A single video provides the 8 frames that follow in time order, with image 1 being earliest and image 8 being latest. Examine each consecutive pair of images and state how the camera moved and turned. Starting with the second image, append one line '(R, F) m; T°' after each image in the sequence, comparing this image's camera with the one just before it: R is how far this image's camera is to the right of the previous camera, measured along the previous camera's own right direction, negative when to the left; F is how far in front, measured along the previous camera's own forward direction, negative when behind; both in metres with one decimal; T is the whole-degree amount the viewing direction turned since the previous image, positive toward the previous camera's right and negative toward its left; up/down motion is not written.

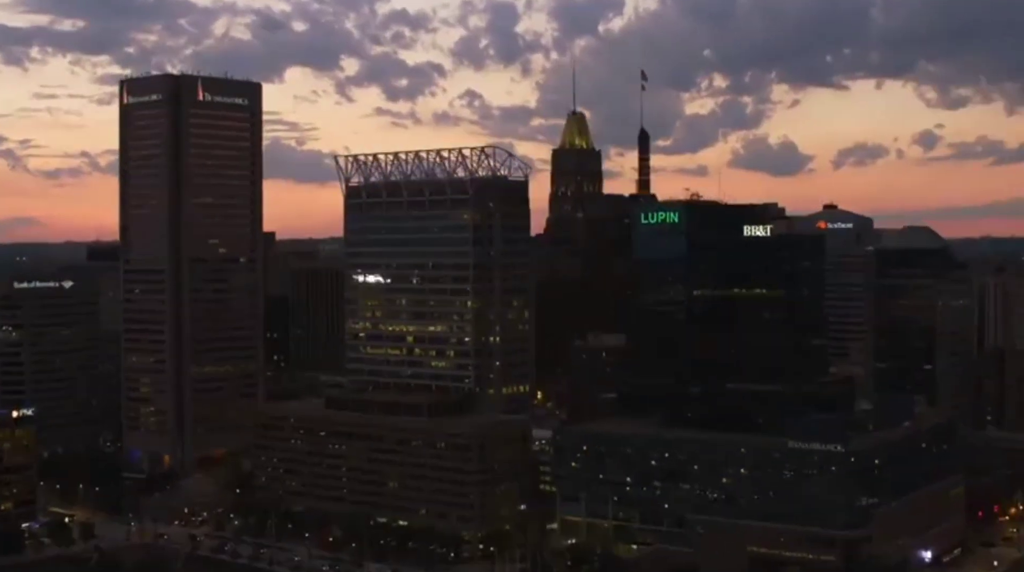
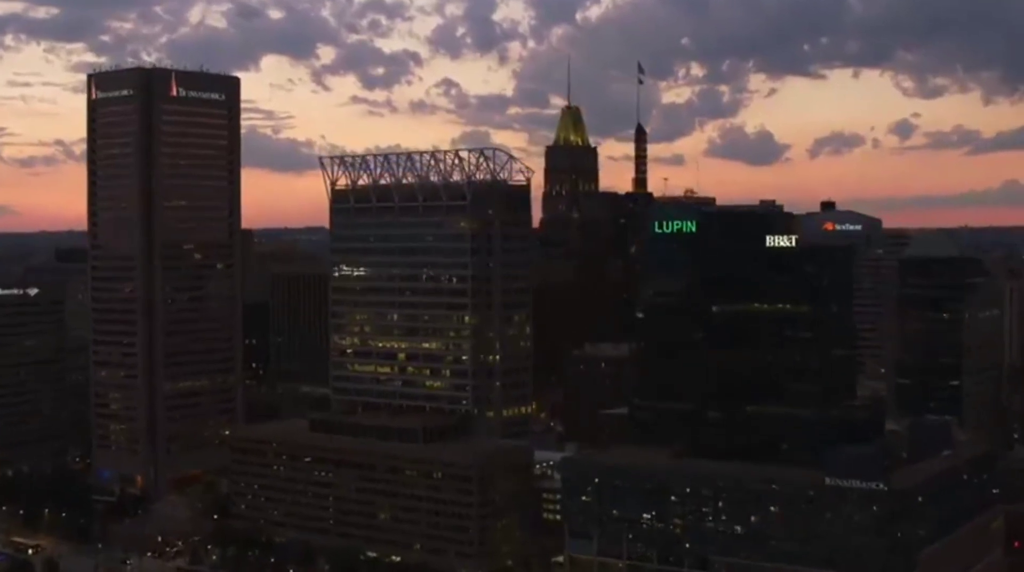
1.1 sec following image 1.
(-0.4, +1.9) m; +1°
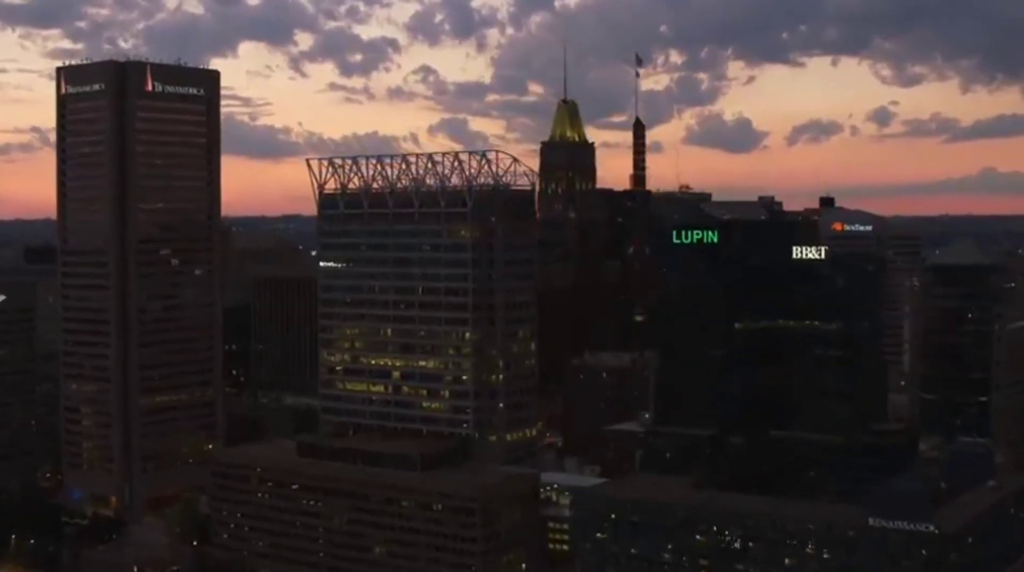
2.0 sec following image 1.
(-0.4, +1.7) m; +1°
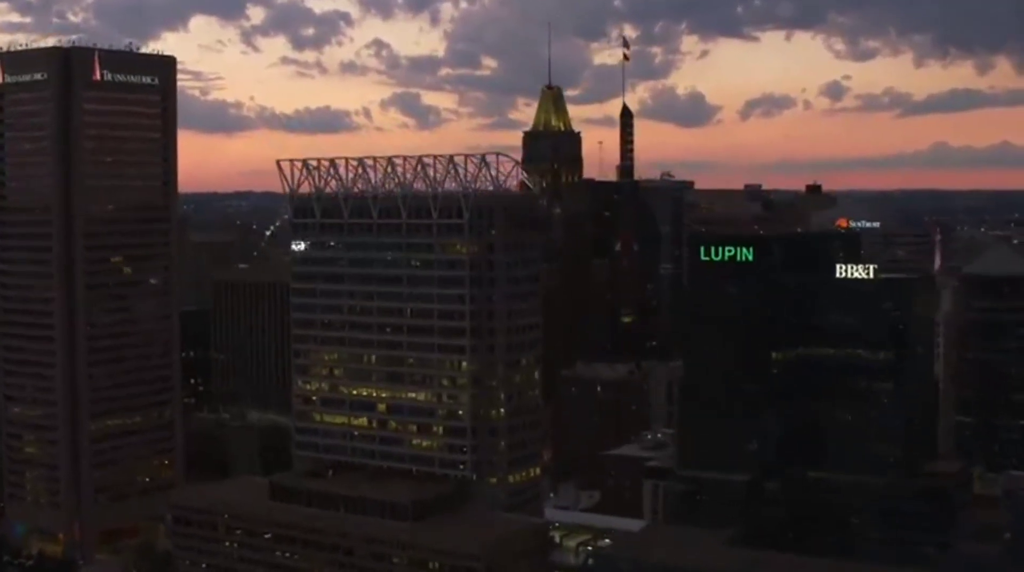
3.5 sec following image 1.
(-0.7, +2.5) m; +2°
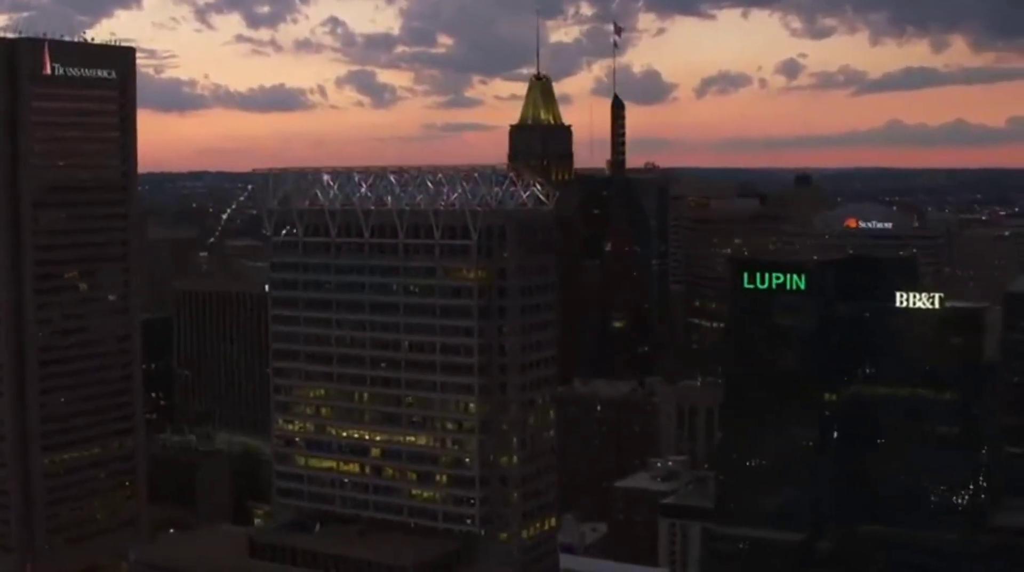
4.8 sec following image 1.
(-0.7, +2.2) m; +2°
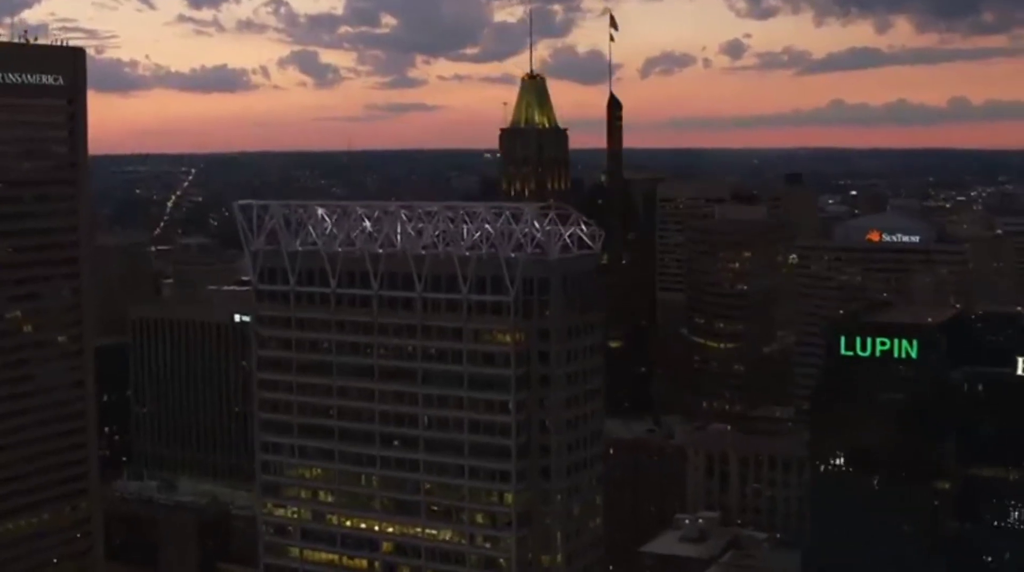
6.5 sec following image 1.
(-1.1, +2.8) m; +3°
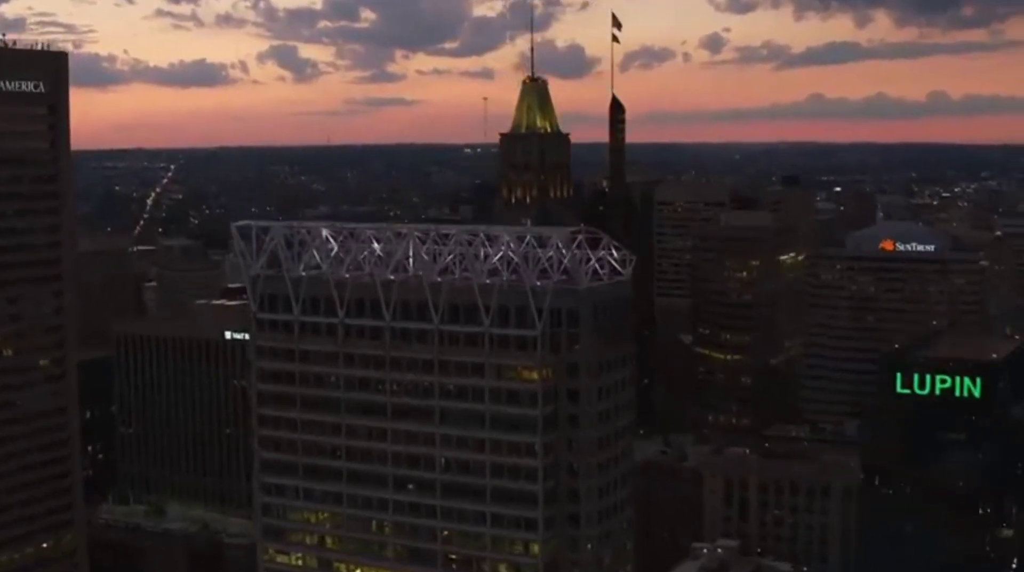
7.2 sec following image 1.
(-0.5, +1.1) m; +1°
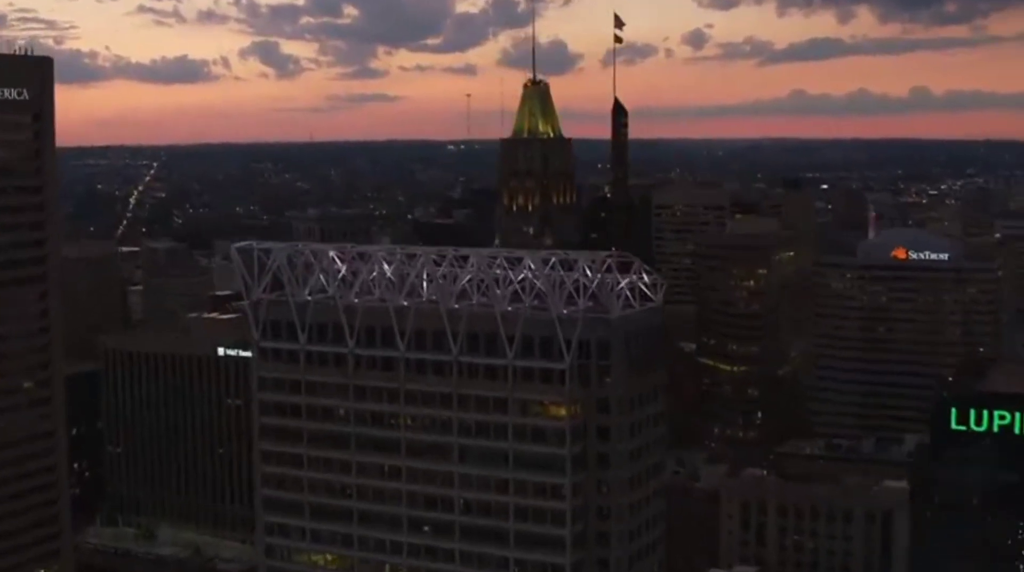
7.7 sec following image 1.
(-0.4, +0.9) m; +1°
